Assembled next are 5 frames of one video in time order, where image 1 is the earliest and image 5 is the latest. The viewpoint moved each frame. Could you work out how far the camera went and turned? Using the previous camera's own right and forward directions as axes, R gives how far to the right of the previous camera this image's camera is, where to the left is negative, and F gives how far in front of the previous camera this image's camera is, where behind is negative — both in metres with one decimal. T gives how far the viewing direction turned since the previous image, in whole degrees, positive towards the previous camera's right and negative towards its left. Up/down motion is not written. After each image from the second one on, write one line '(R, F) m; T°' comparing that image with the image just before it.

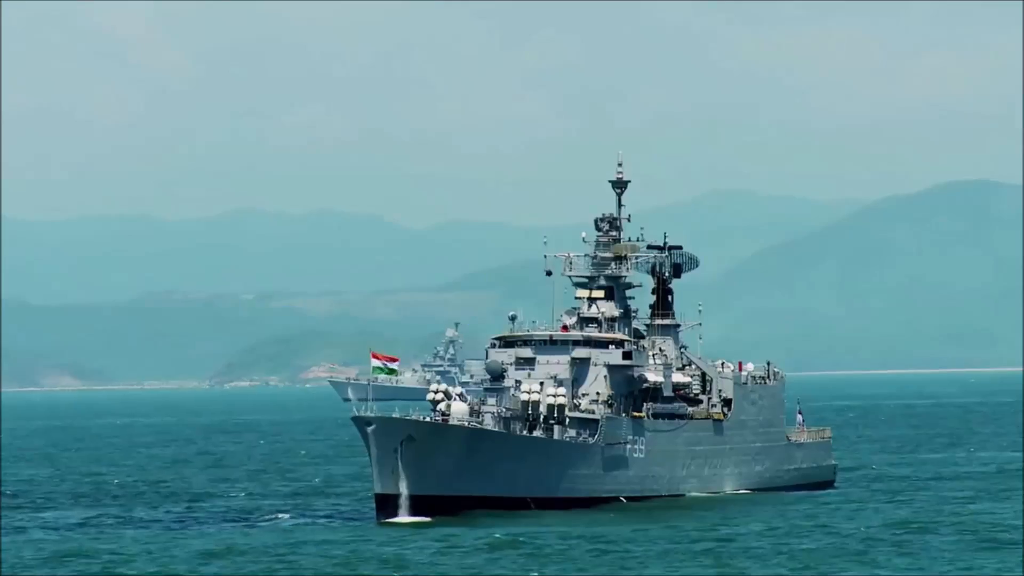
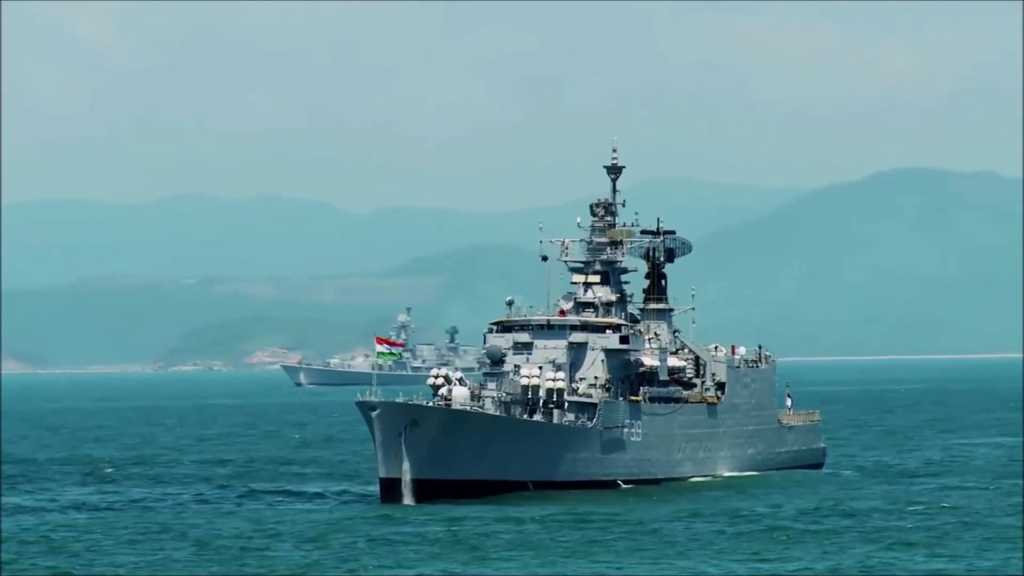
(-1.6, -0.3) m; +2°
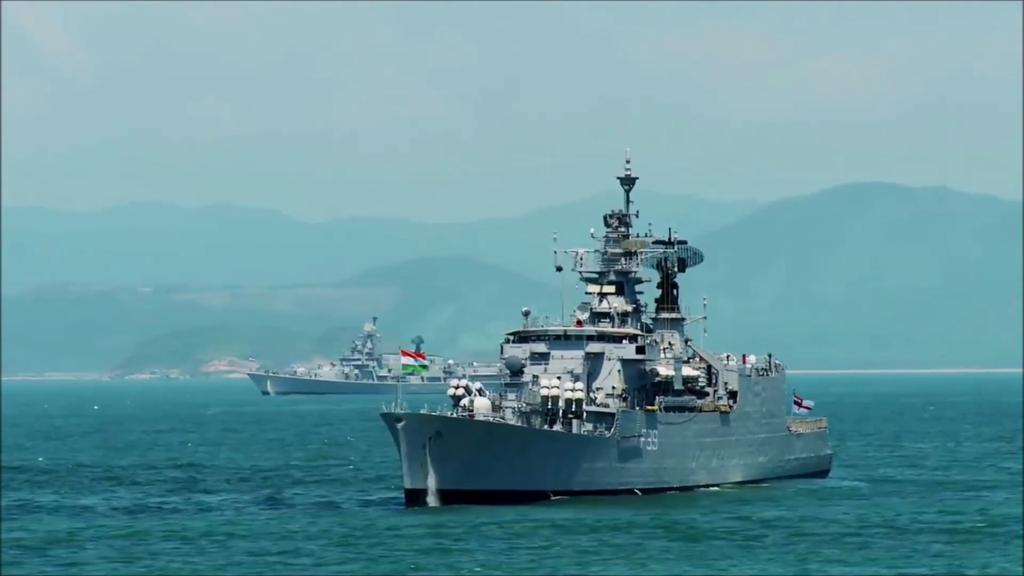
(-2.4, -0.3) m; +2°
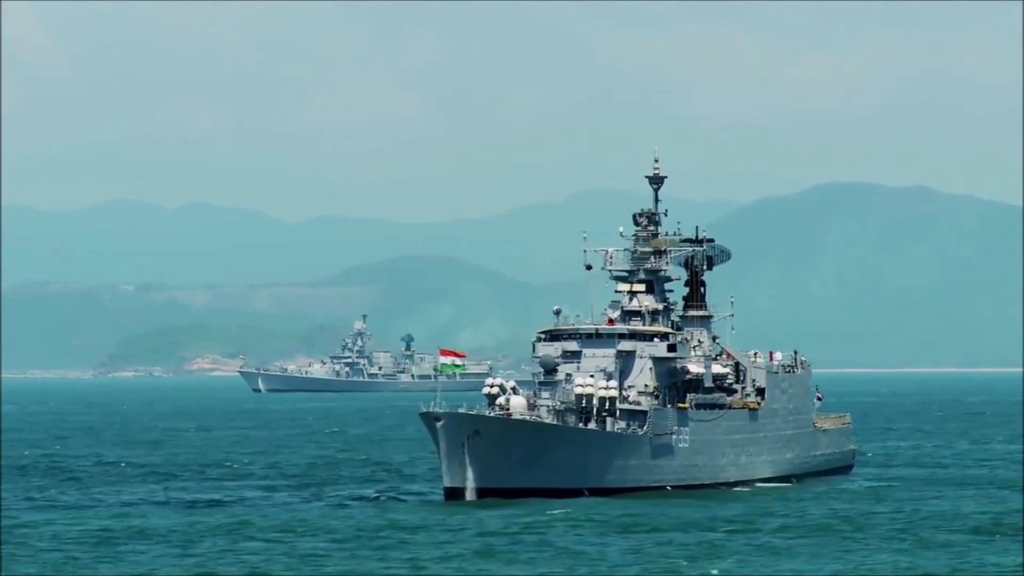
(-2.1, -0.2) m; +1°
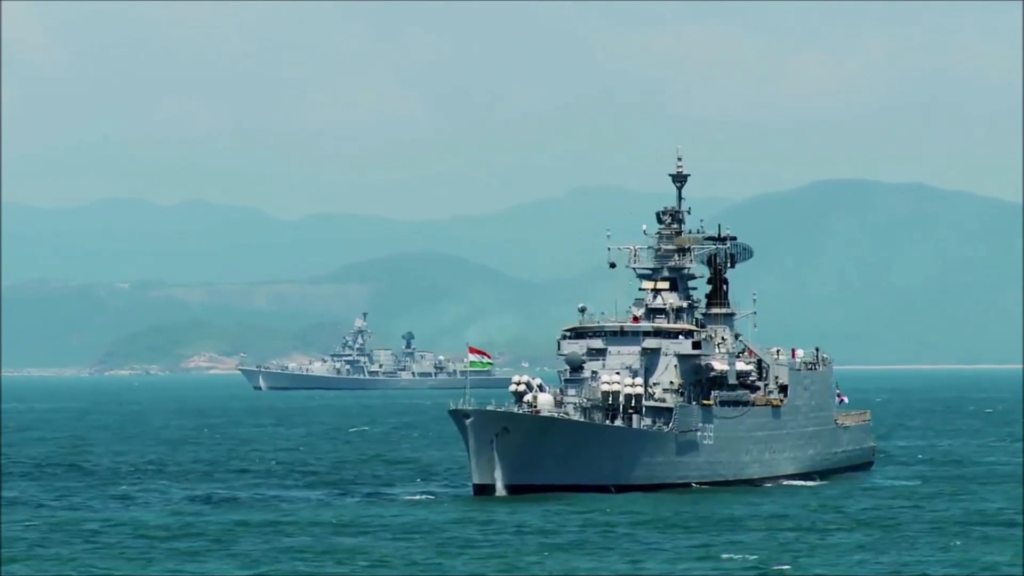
(-1.1, -0.2) m; 0°
